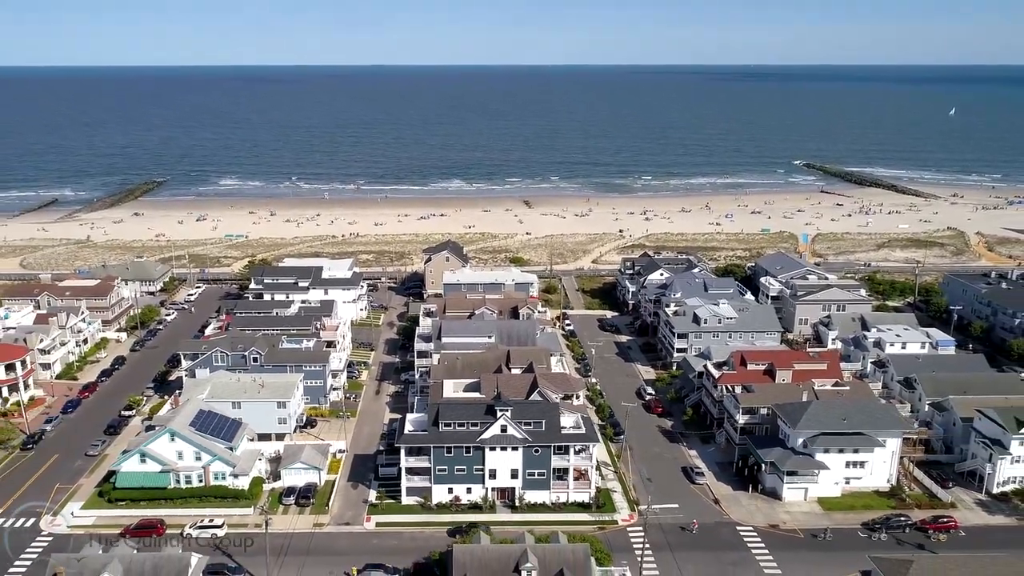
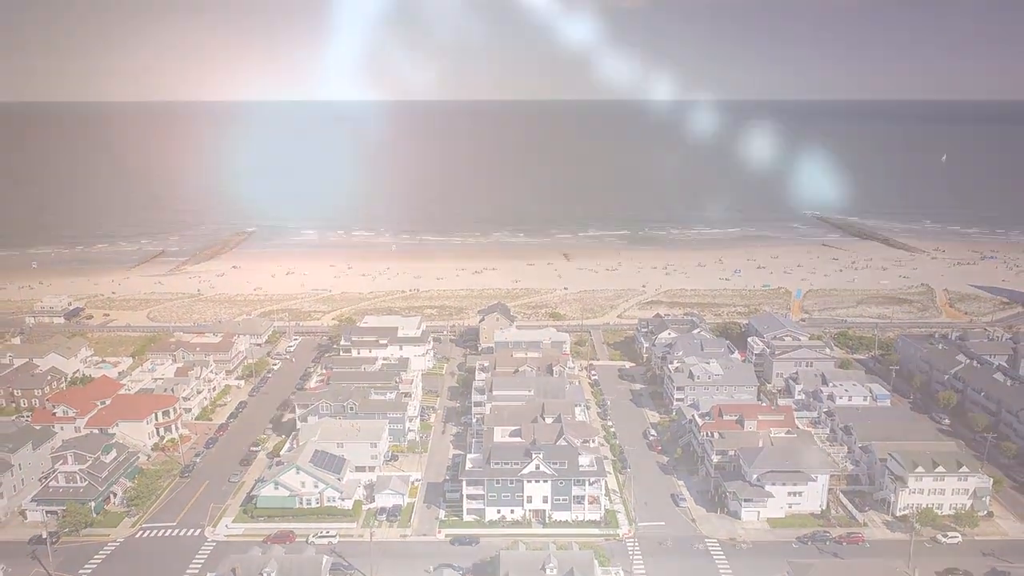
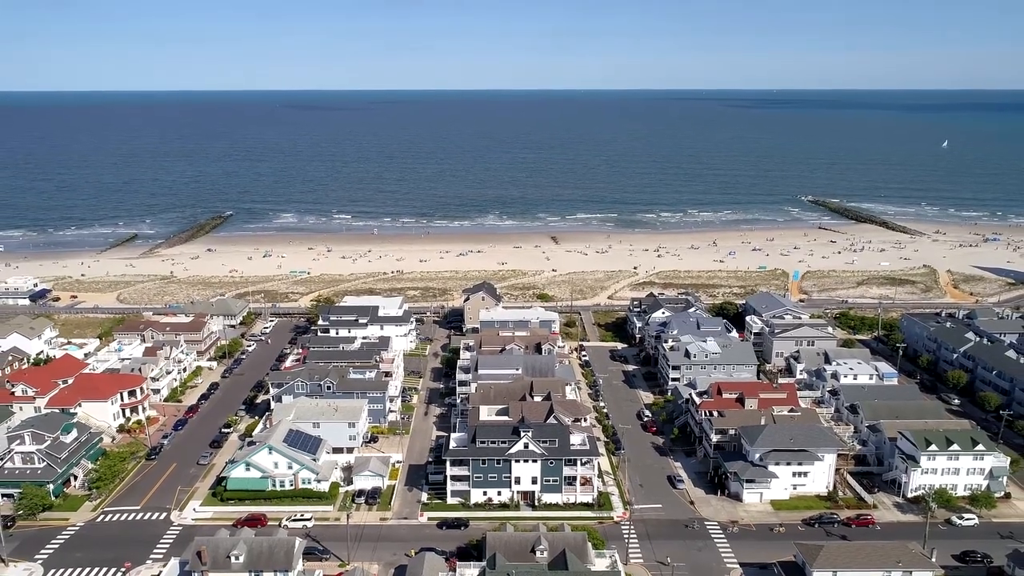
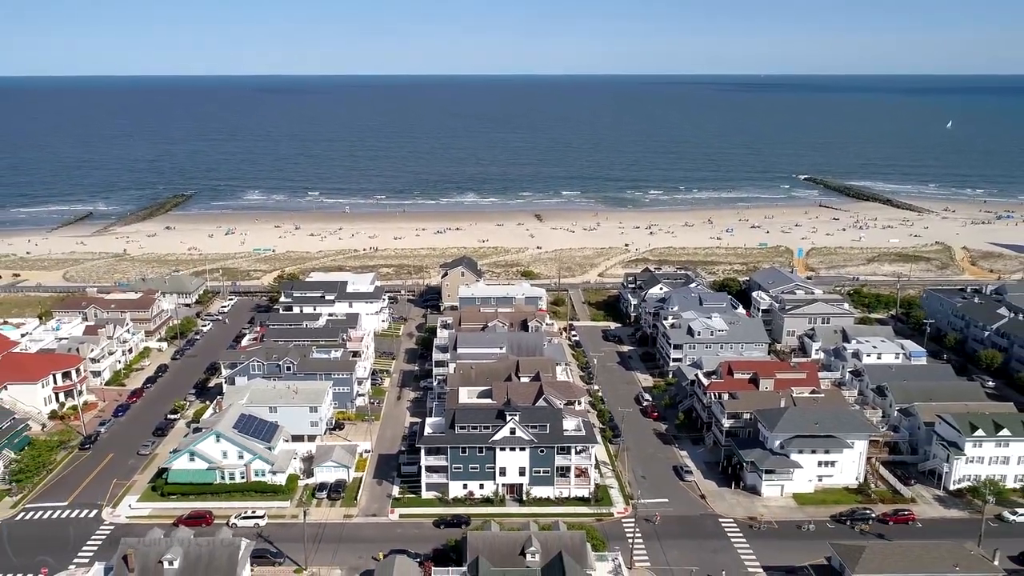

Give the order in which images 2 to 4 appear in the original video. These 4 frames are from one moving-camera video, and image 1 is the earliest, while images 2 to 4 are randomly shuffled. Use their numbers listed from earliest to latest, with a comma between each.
4, 3, 2
